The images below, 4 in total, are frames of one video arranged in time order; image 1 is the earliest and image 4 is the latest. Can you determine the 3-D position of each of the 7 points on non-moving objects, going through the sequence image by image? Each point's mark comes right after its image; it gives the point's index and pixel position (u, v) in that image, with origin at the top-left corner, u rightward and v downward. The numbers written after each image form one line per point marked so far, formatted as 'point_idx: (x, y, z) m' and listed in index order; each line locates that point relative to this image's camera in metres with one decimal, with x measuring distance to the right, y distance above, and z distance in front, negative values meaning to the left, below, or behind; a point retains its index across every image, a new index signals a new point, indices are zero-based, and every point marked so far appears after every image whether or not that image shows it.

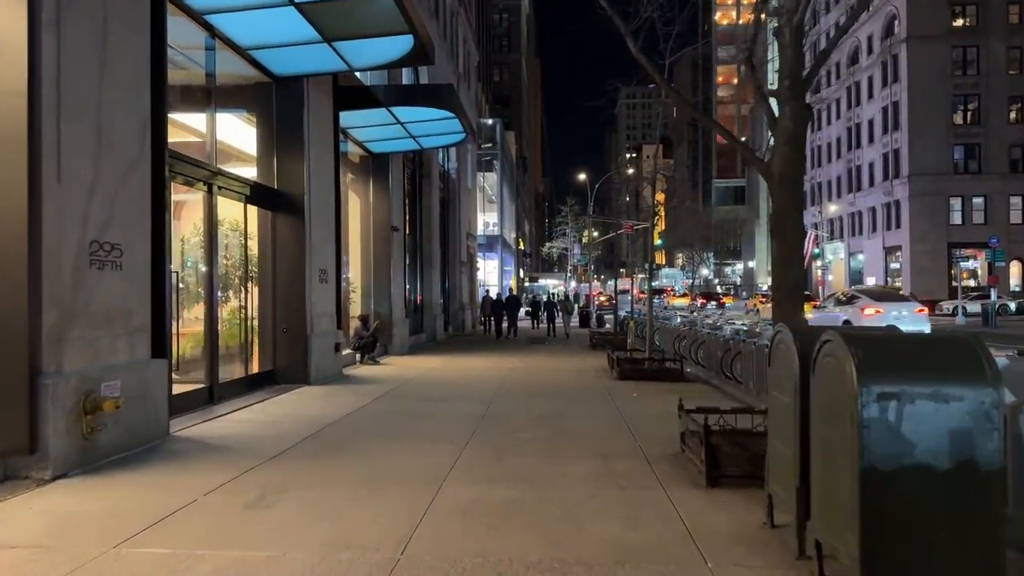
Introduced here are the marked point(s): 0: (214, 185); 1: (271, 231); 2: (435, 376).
0: (-5.1, +1.8, +12.3) m
1: (-4.8, +1.1, +14.5) m
2: (-1.8, -2.0, +16.8) m
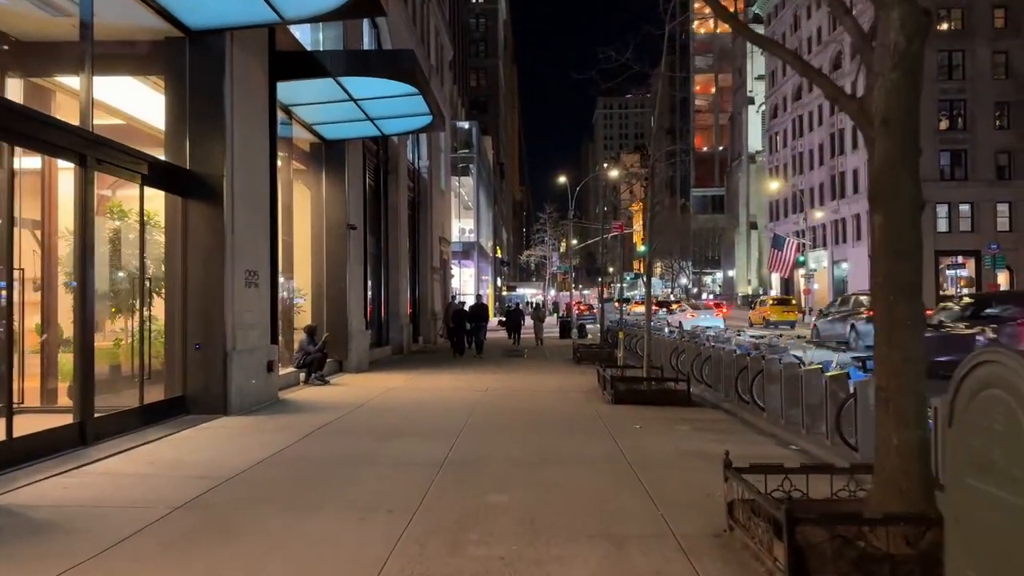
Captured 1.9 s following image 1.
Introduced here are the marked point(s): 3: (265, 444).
0: (-5.4, +1.7, +9.4) m
1: (-5.3, +1.0, +11.7) m
2: (-2.3, -2.1, +14.0) m
3: (-3.2, -2.0, +9.3) m
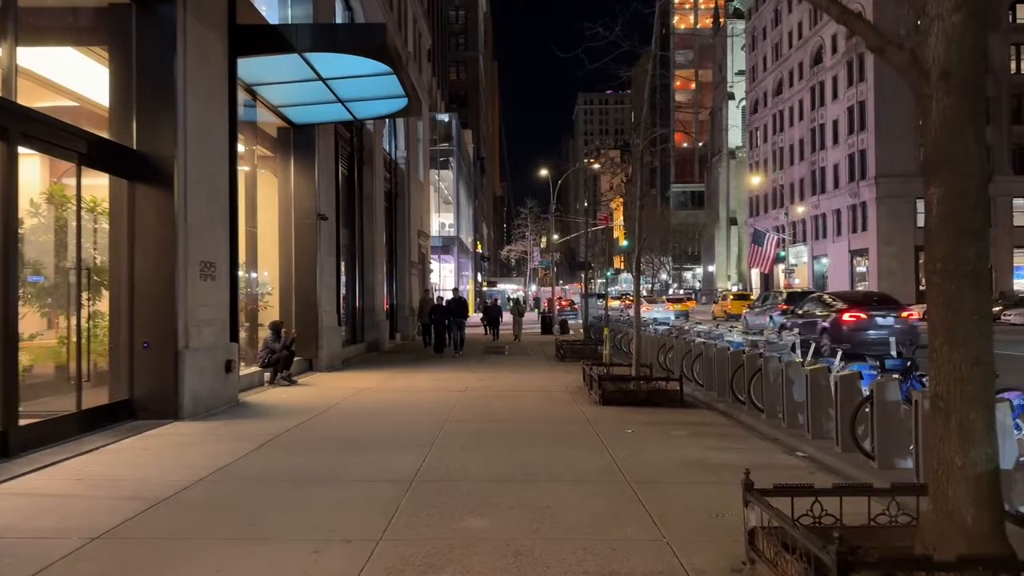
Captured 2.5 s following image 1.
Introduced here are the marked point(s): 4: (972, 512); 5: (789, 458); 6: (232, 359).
0: (-5.7, +1.8, +8.3) m
1: (-5.6, +1.1, +10.6) m
2: (-2.7, -2.0, +13.0) m
3: (-3.4, -1.9, +8.3) m
4: (+2.5, -1.2, +3.9) m
5: (+3.2, -2.0, +8.3) m
6: (-4.7, -1.2, +12.0) m
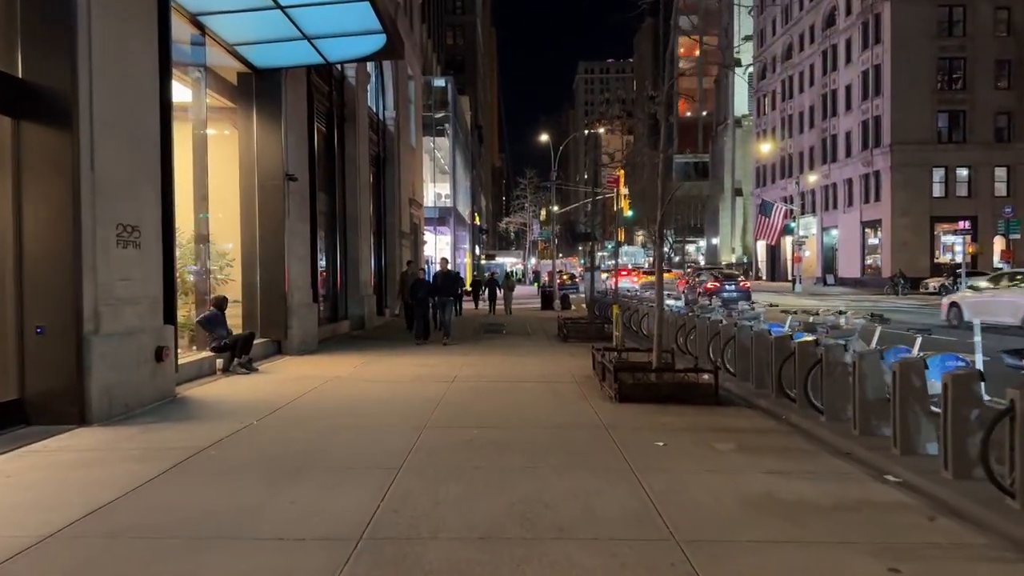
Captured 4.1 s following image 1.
0: (-5.7, +2.1, +6.0) m
1: (-5.6, +1.5, +8.3) m
2: (-2.7, -1.6, +10.8) m
3: (-3.4, -1.6, +6.1) m
4: (+2.5, -1.1, +1.7) m
5: (+3.1, -1.7, +6.1) m
6: (-4.7, -0.8, +9.8) m
